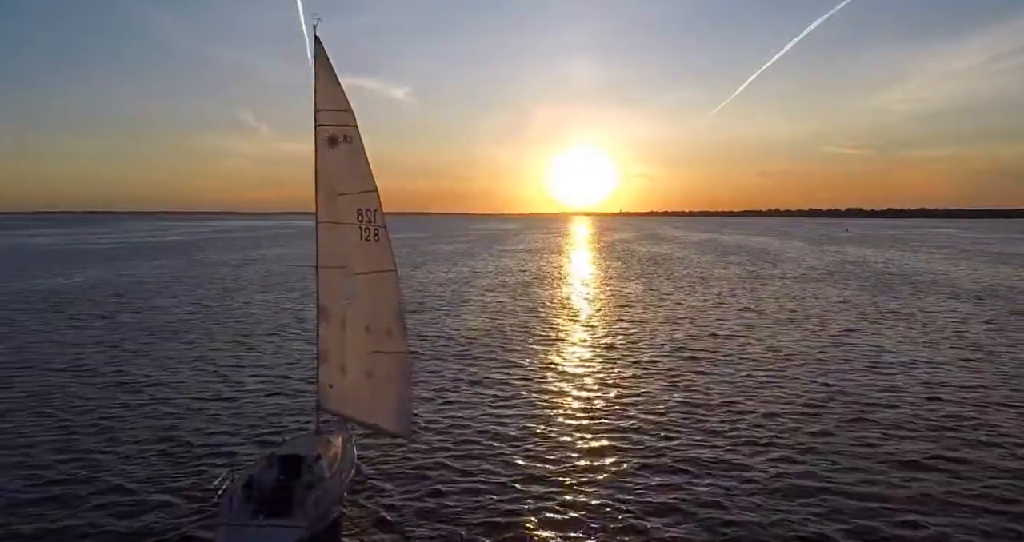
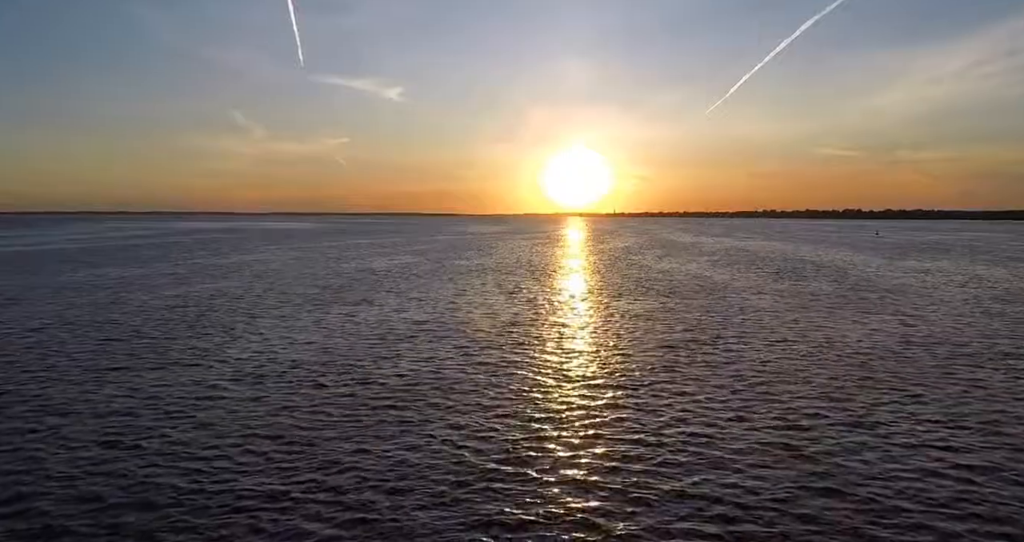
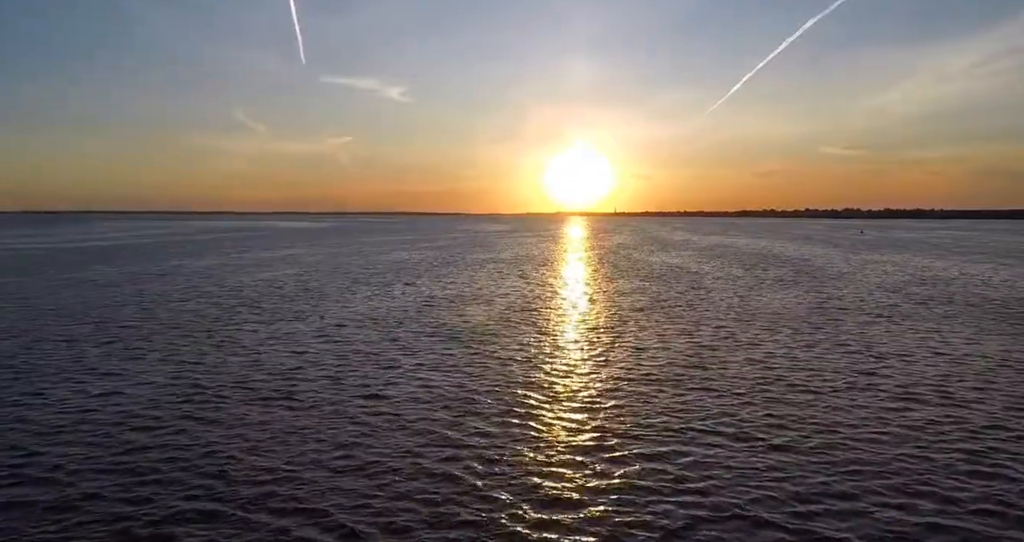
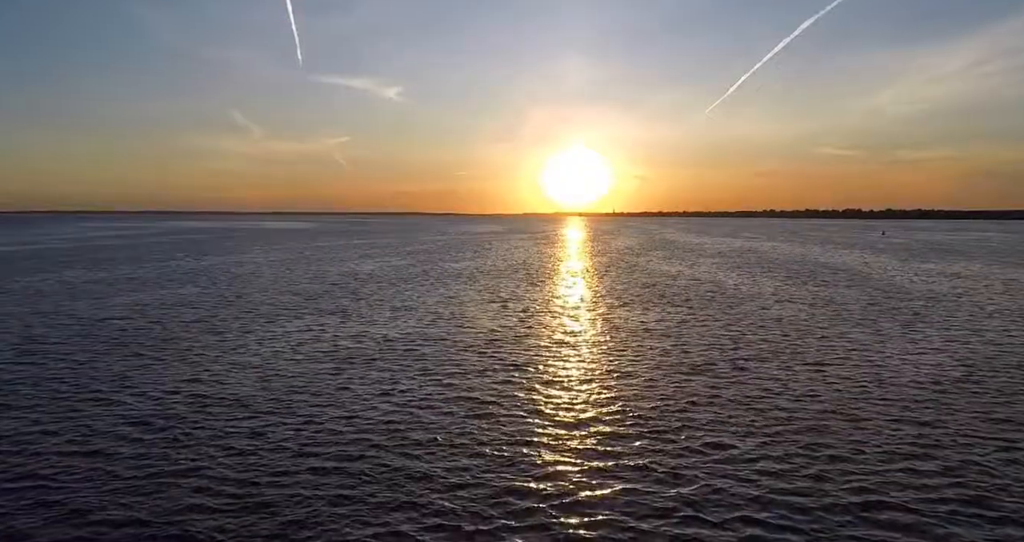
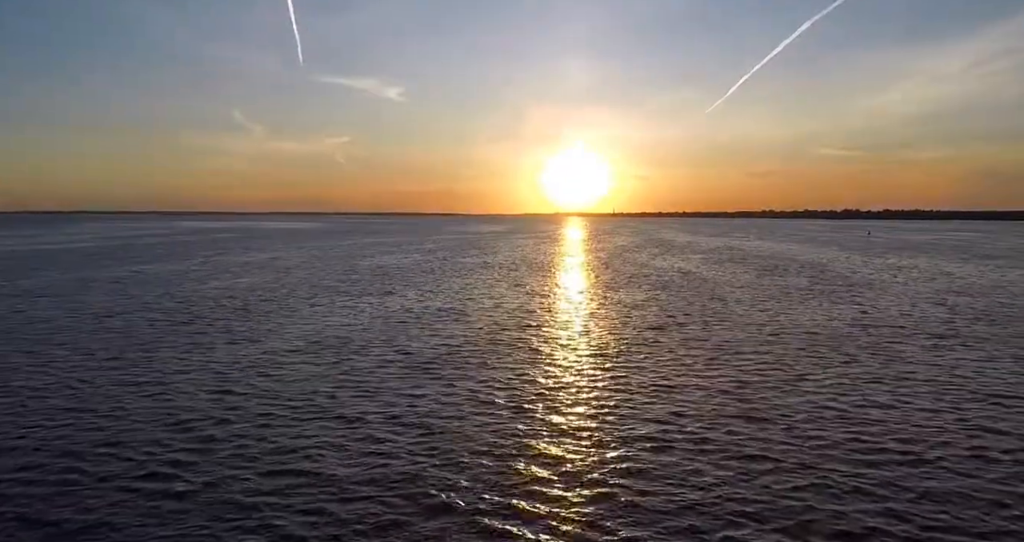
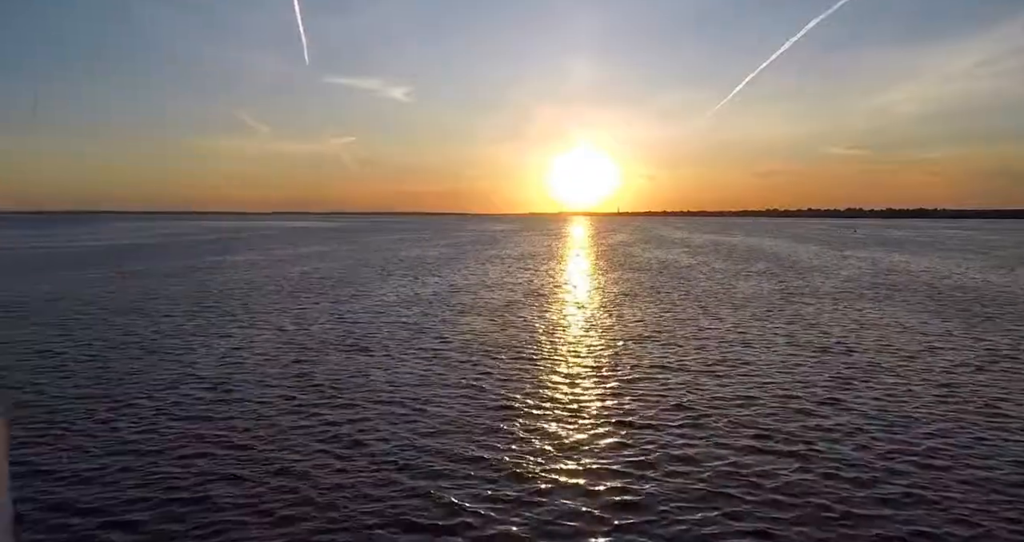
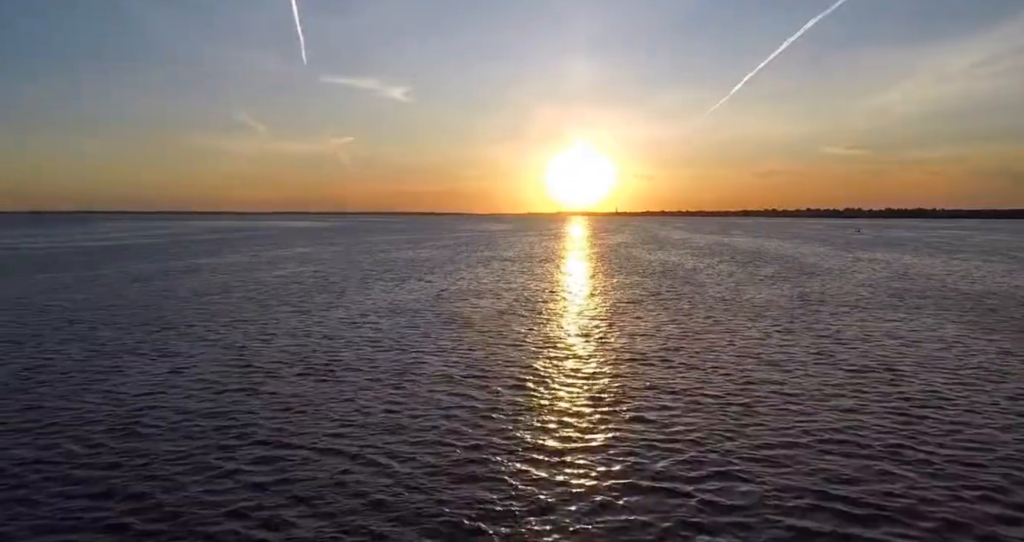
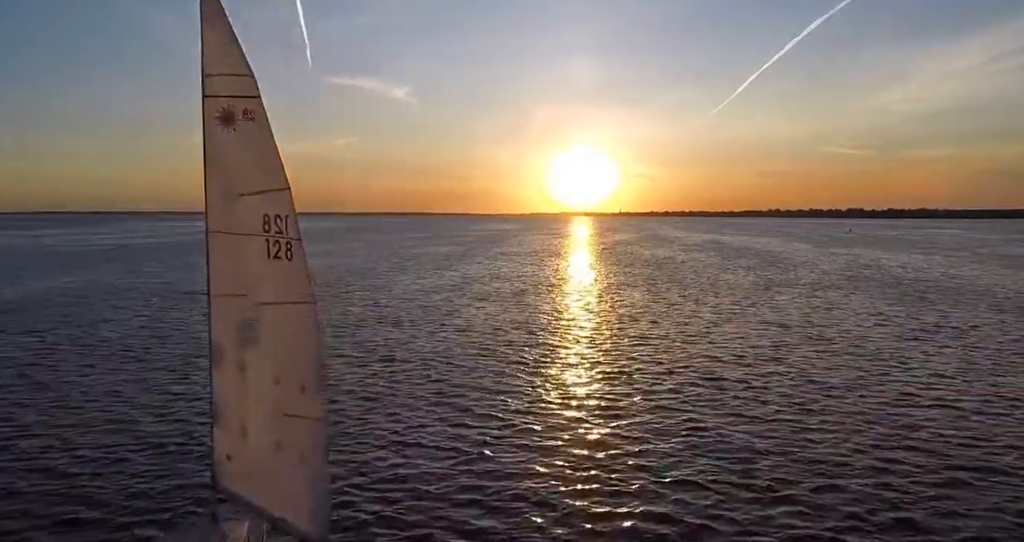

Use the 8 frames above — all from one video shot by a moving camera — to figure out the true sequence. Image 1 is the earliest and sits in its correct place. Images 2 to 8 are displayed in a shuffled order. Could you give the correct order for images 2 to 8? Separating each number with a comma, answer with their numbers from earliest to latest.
8, 6, 7, 3, 5, 2, 4
